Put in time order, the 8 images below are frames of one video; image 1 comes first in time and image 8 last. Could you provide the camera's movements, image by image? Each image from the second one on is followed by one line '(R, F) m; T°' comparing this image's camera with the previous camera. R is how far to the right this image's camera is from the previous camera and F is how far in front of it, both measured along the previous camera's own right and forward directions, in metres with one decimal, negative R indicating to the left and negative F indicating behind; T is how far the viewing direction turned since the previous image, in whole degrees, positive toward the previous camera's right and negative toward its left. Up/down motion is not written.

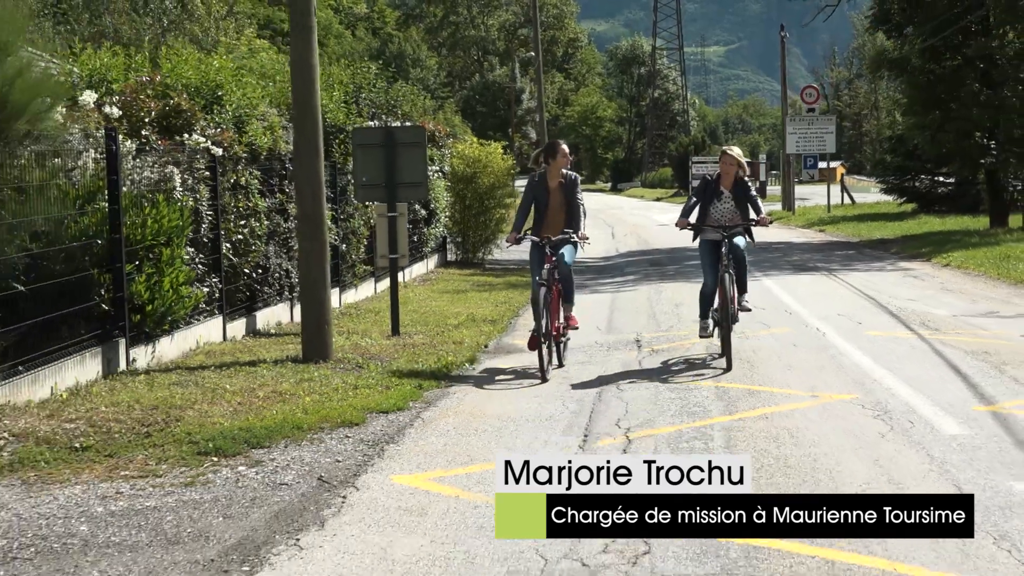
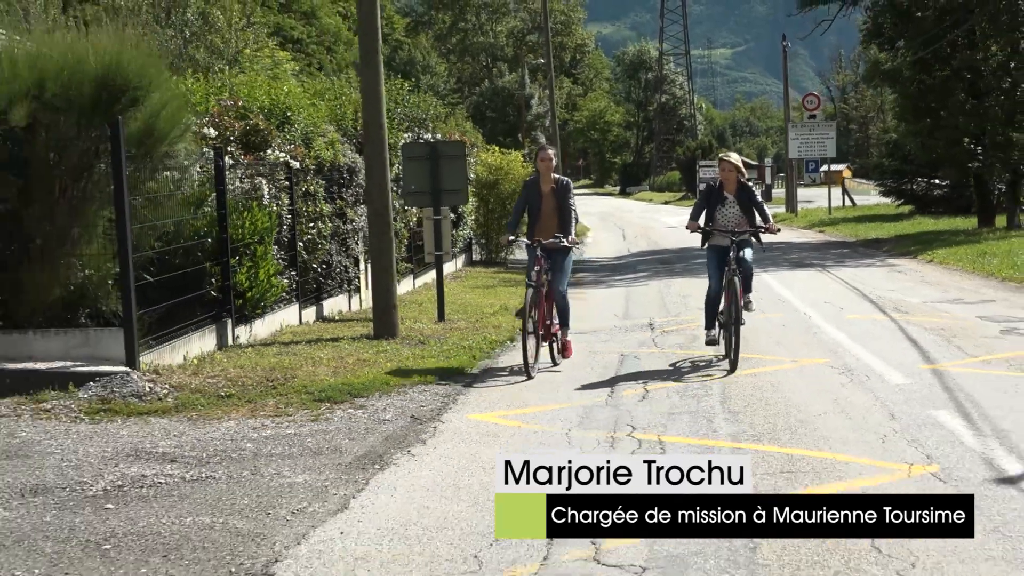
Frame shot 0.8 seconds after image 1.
(-0.2, -1.9) m; 0°
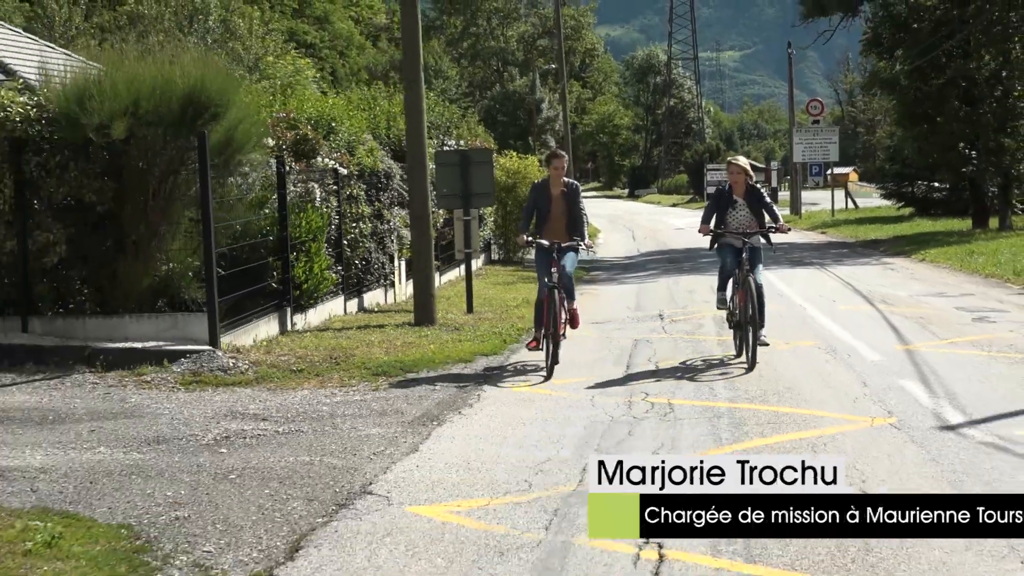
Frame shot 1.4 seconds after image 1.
(-0.1, -1.4) m; 0°
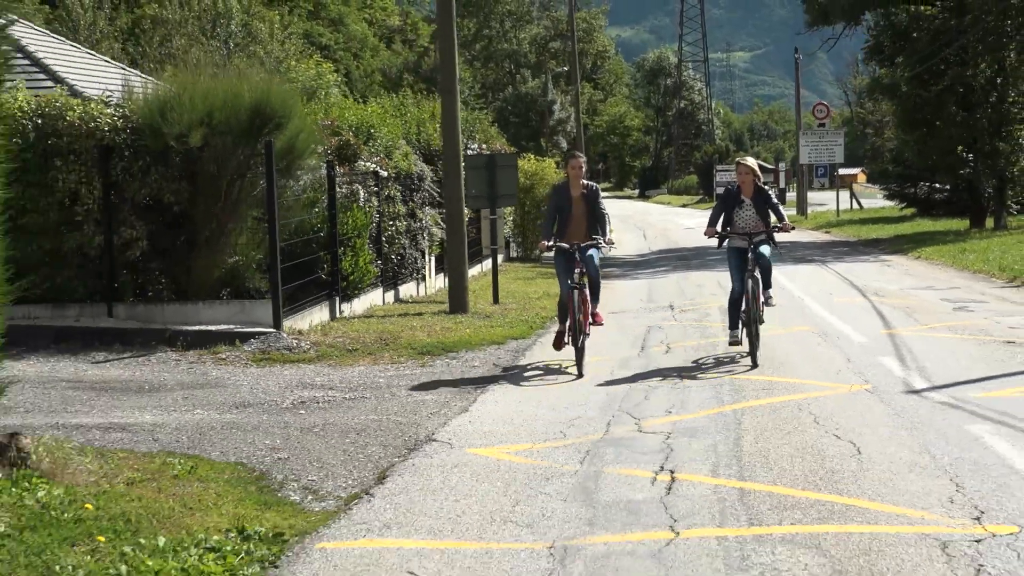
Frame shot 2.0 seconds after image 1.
(-0.1, -1.4) m; 0°
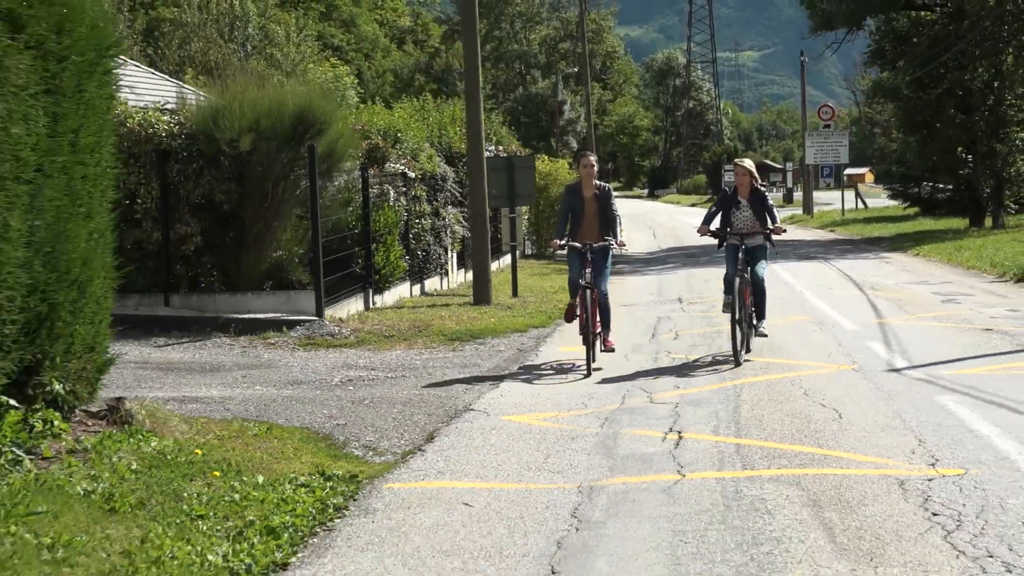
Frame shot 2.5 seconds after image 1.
(-0.1, -1.1) m; 0°
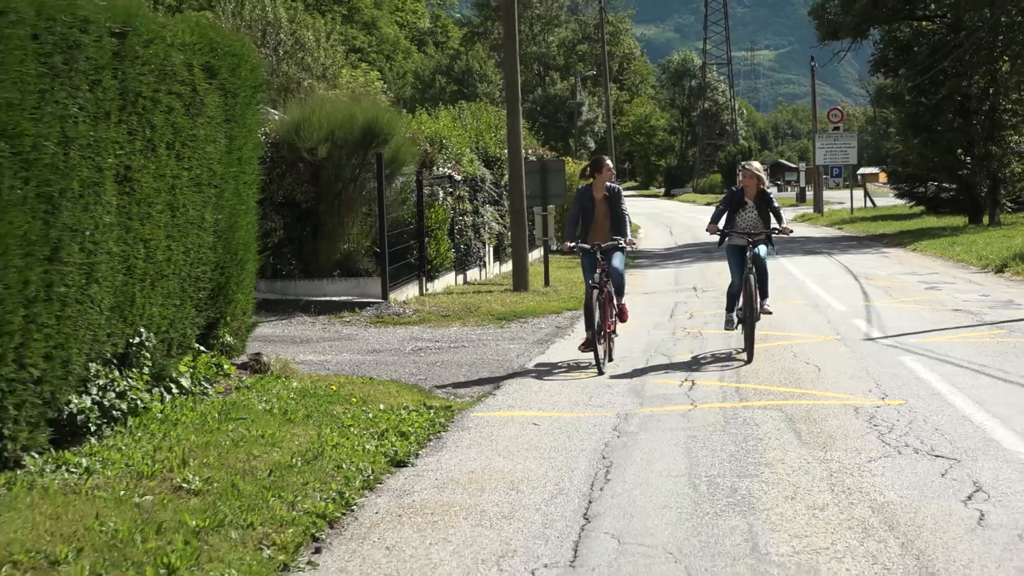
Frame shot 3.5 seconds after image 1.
(-0.2, -2.1) m; -1°
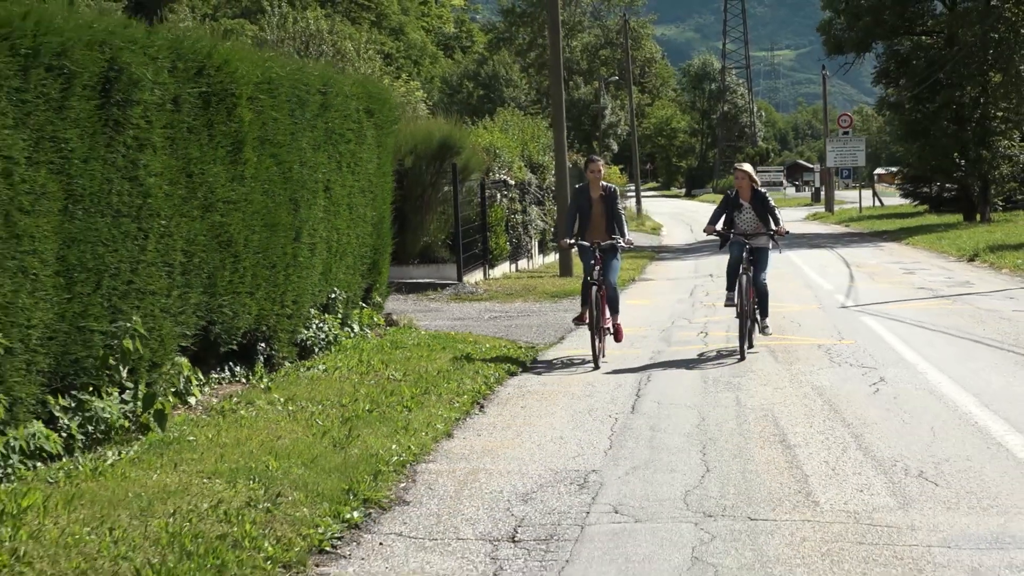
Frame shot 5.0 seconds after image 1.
(-0.3, -3.5) m; -1°
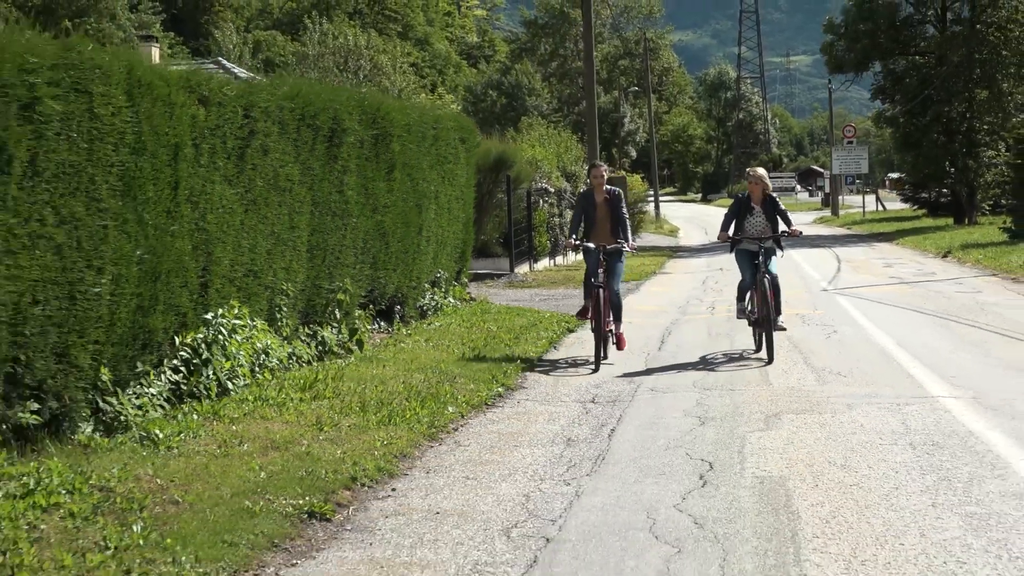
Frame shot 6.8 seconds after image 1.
(-0.4, -3.9) m; -1°
